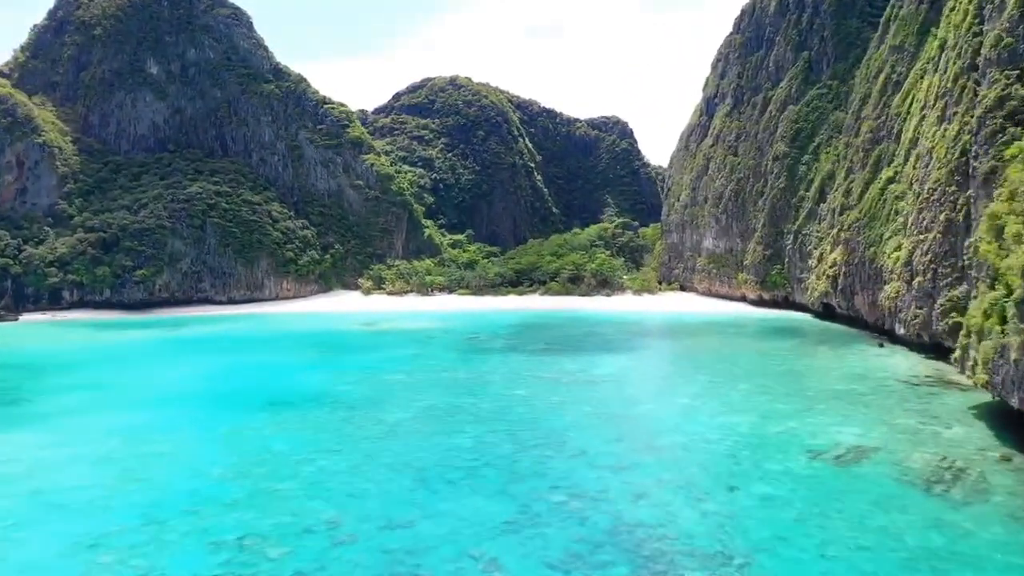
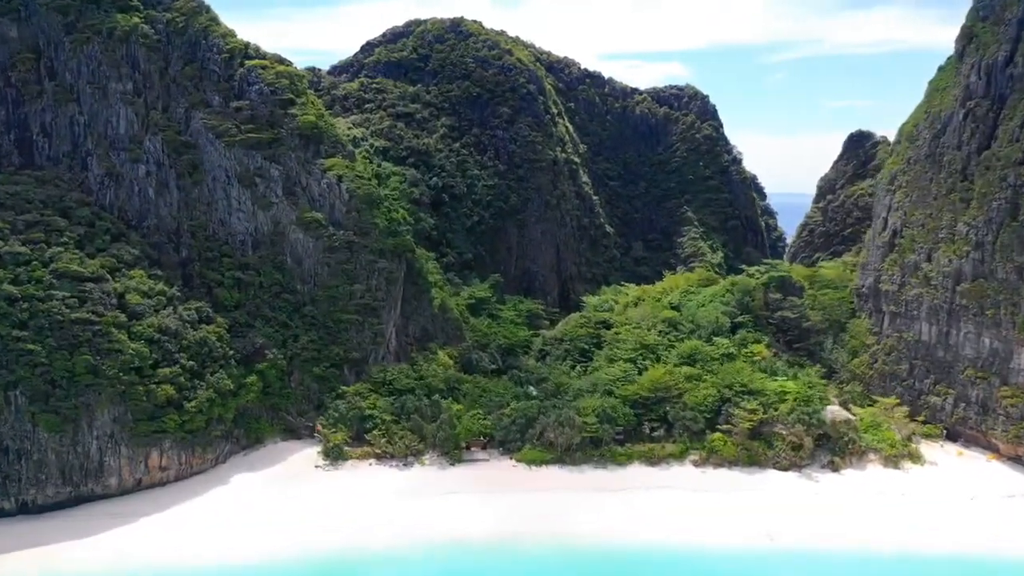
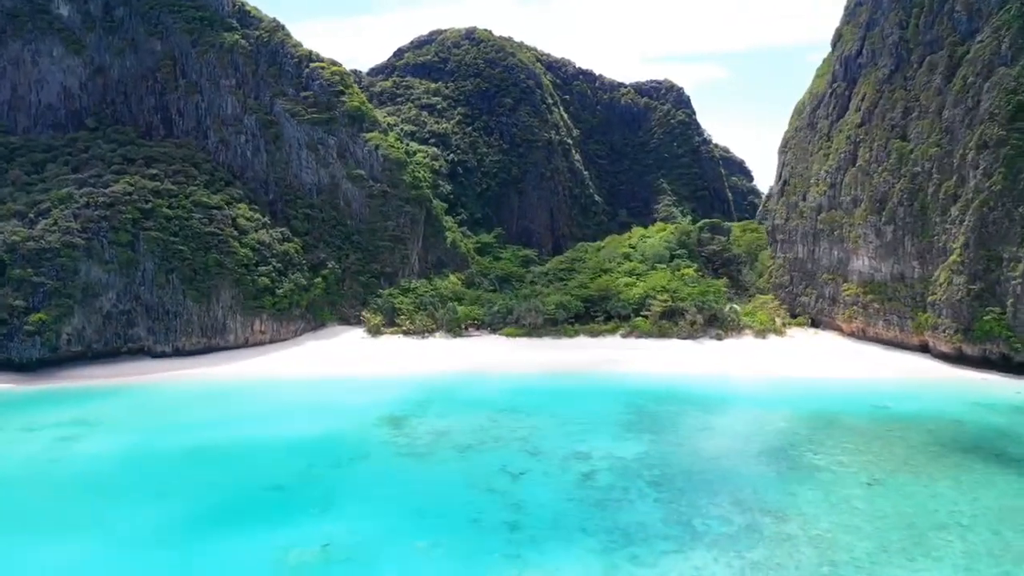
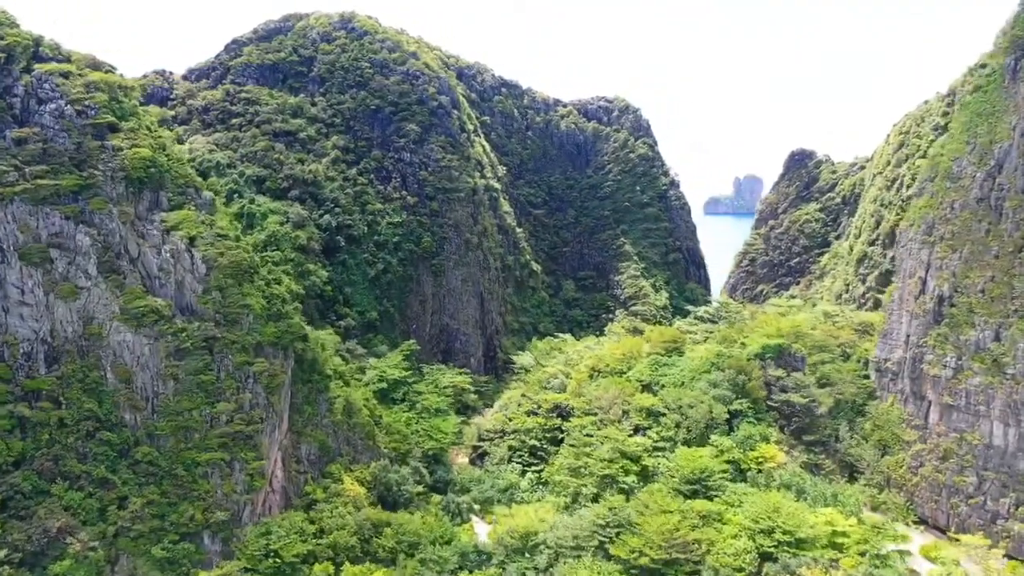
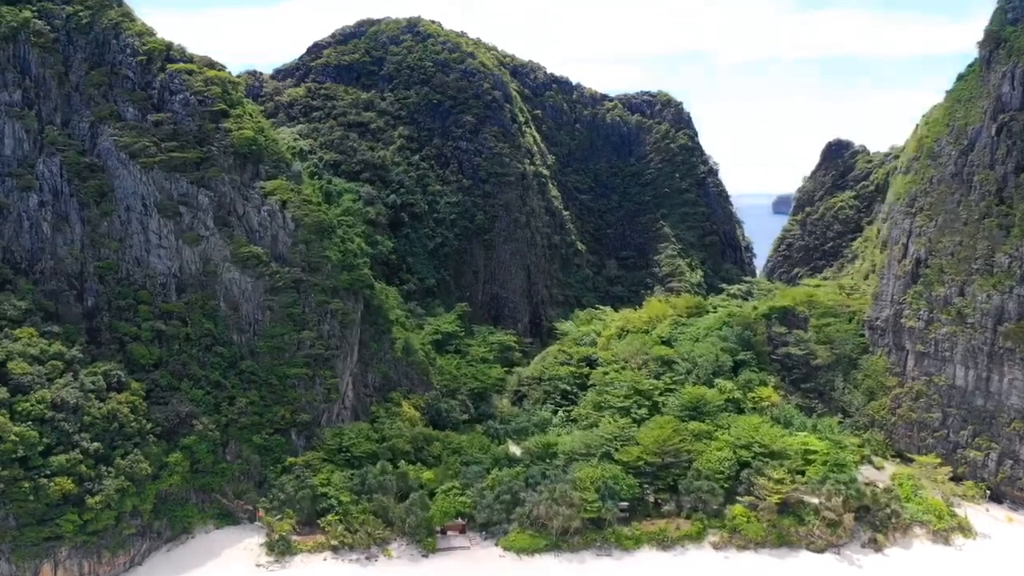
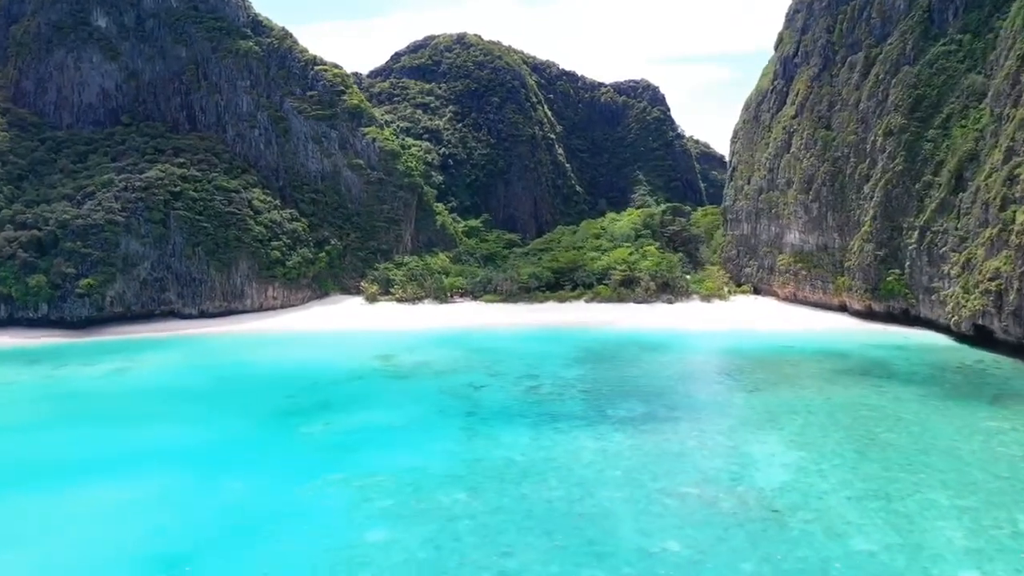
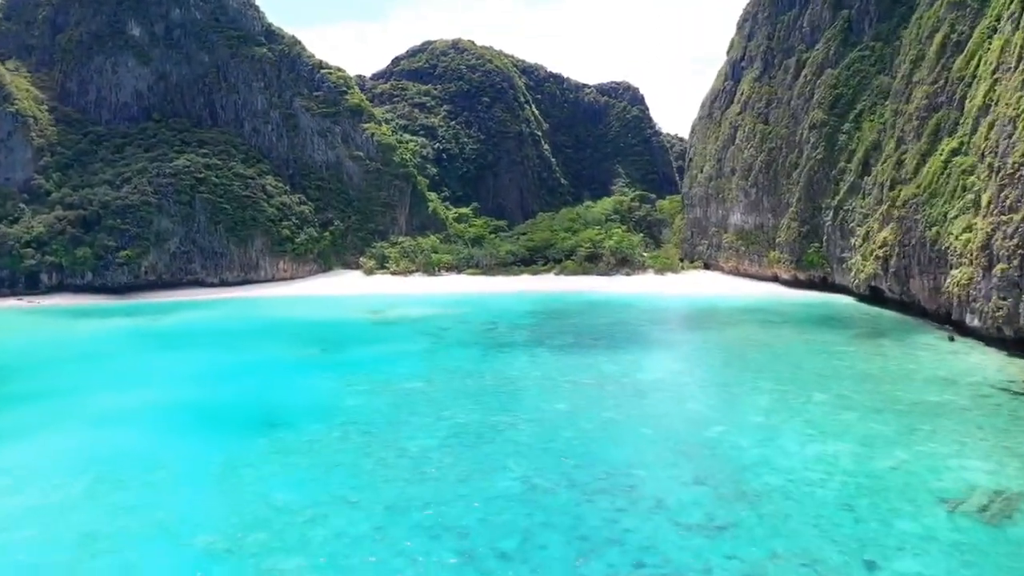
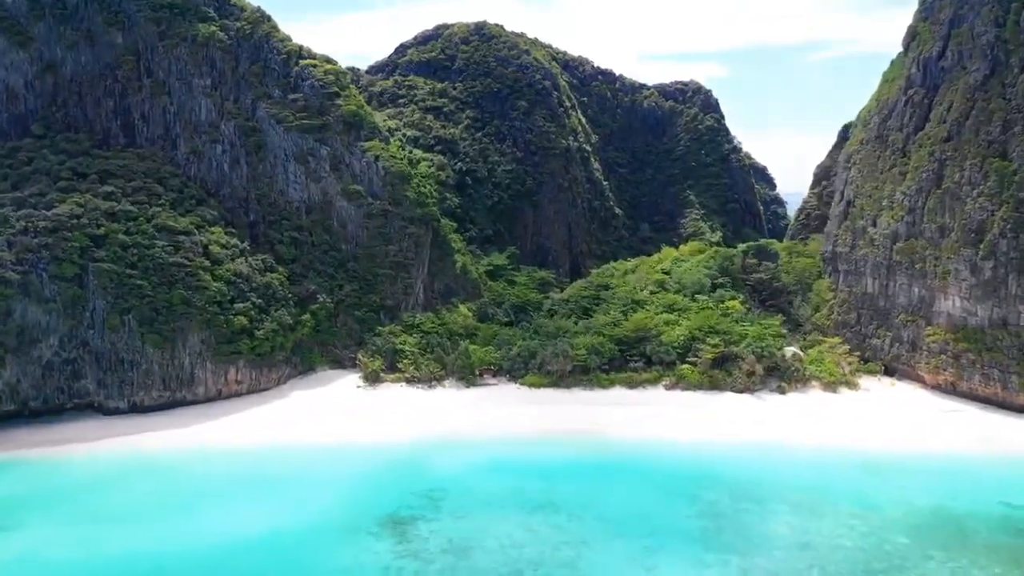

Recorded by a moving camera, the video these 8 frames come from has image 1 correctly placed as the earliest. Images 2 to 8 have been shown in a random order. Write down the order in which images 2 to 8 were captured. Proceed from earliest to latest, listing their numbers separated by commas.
7, 6, 3, 8, 2, 5, 4
